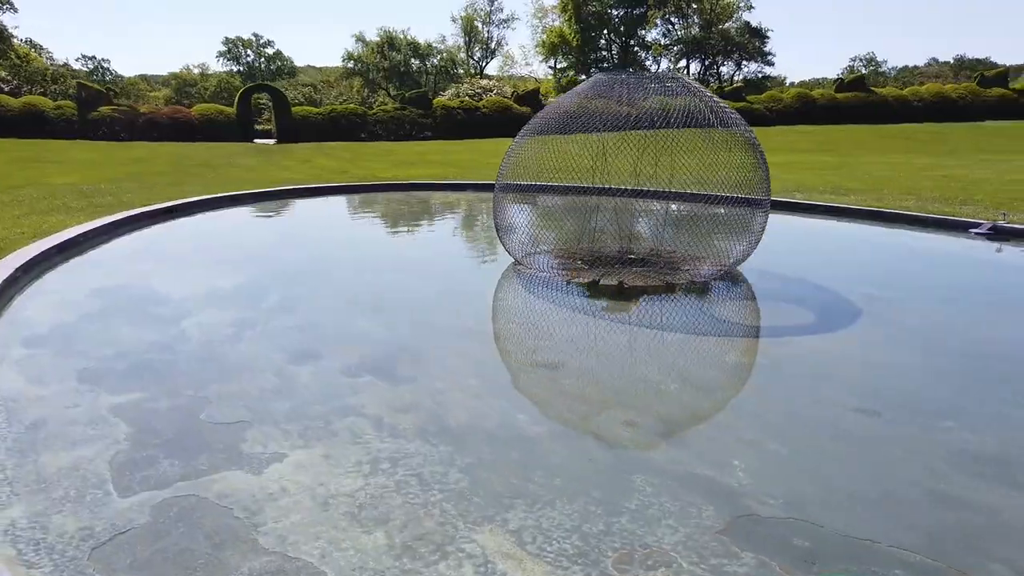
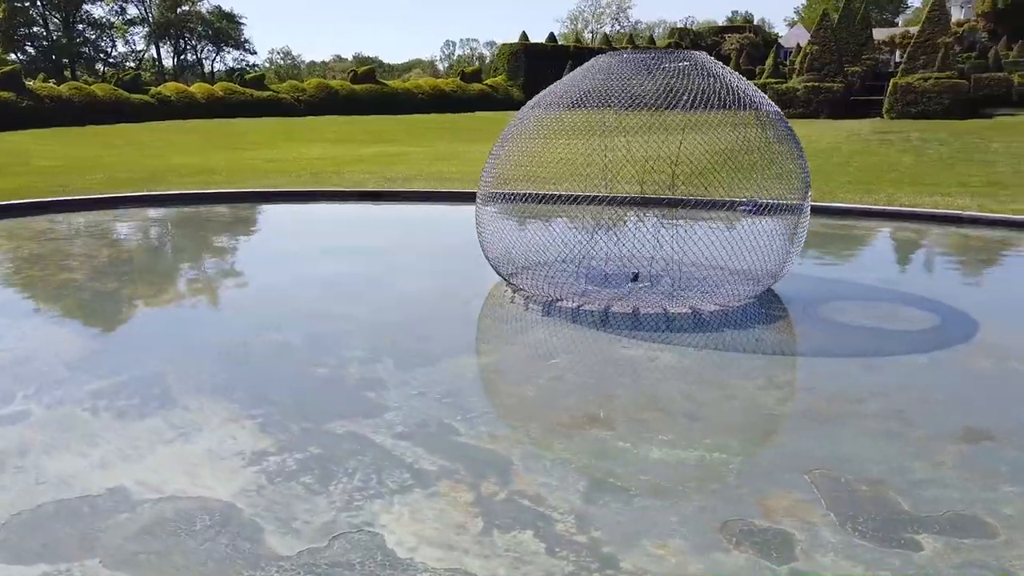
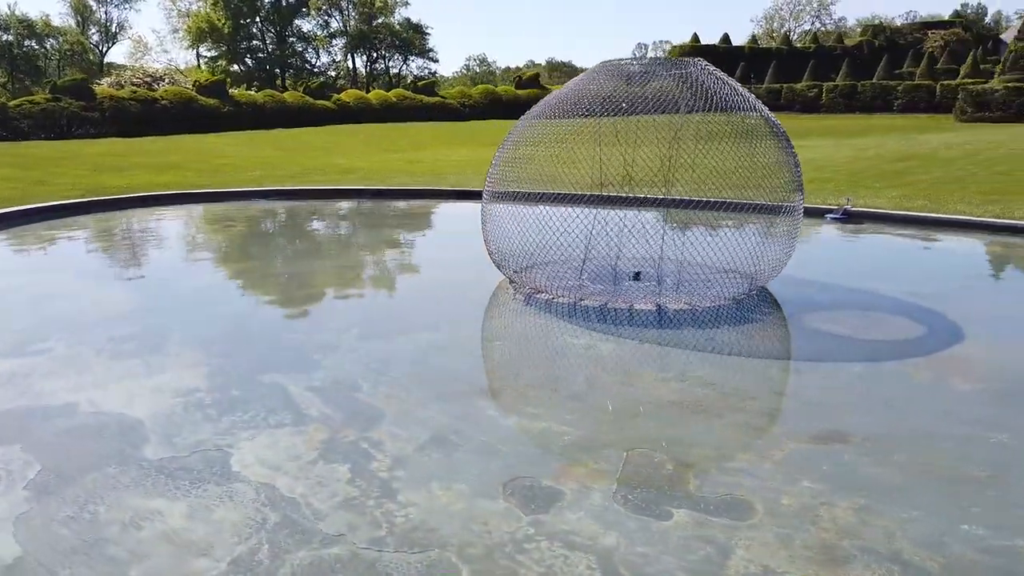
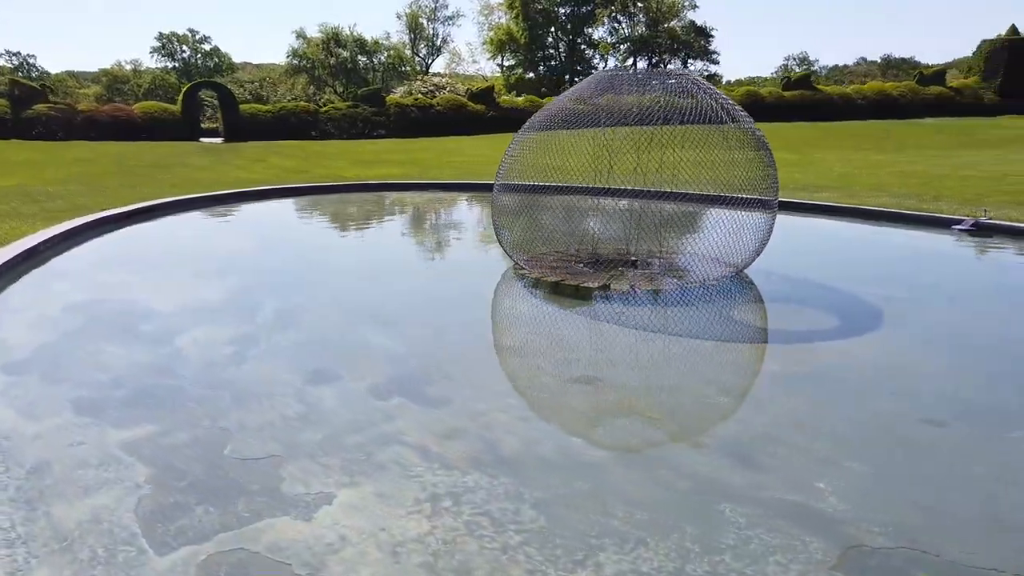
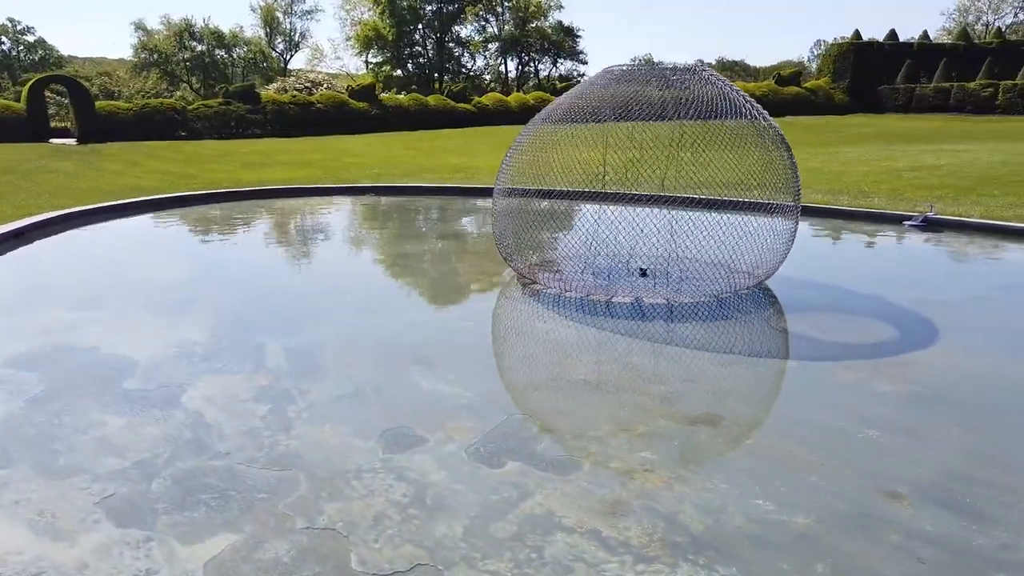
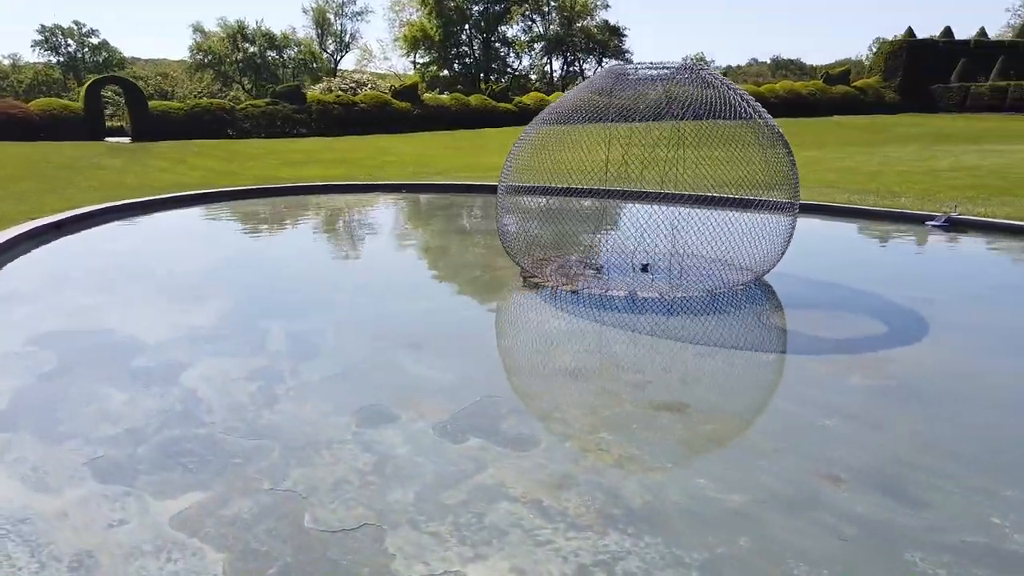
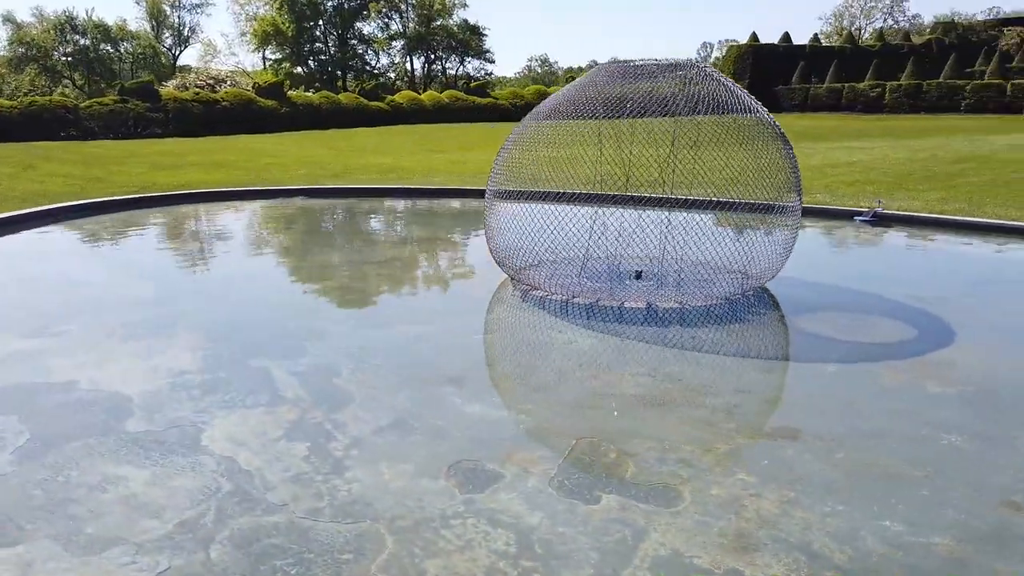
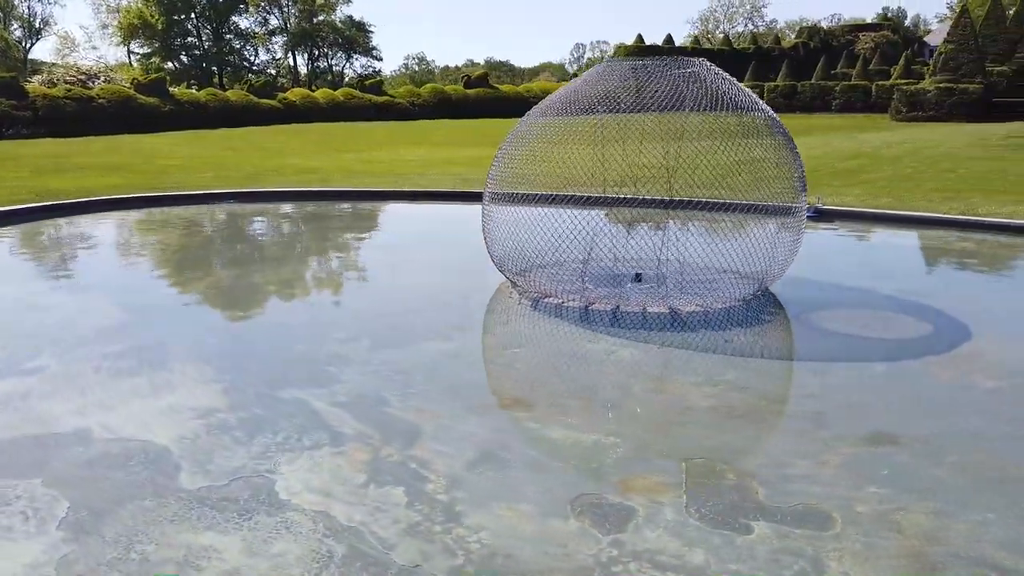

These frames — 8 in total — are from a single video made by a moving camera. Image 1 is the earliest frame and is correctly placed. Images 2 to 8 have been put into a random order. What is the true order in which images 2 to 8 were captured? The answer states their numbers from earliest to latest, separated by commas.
4, 6, 5, 7, 3, 8, 2
